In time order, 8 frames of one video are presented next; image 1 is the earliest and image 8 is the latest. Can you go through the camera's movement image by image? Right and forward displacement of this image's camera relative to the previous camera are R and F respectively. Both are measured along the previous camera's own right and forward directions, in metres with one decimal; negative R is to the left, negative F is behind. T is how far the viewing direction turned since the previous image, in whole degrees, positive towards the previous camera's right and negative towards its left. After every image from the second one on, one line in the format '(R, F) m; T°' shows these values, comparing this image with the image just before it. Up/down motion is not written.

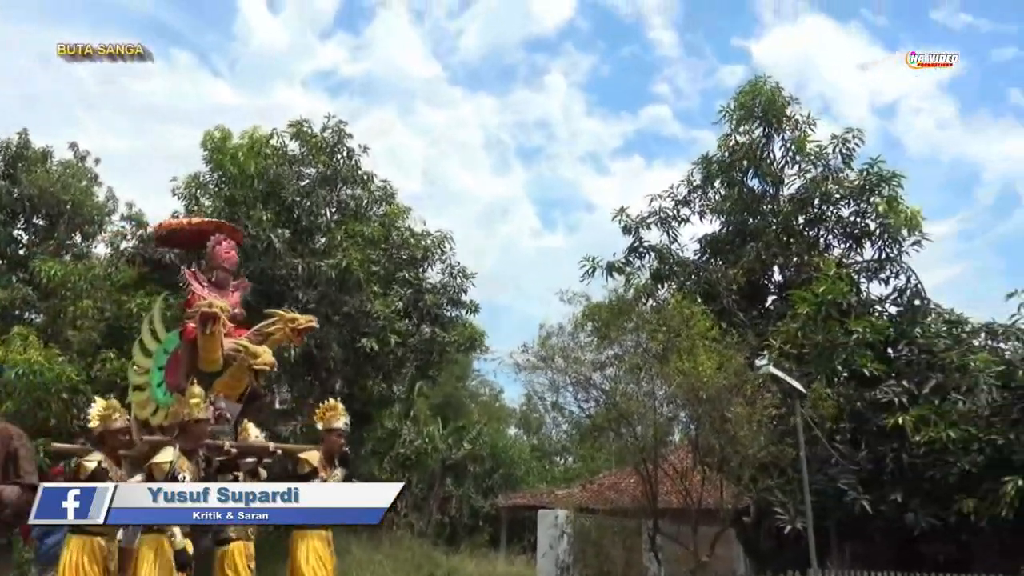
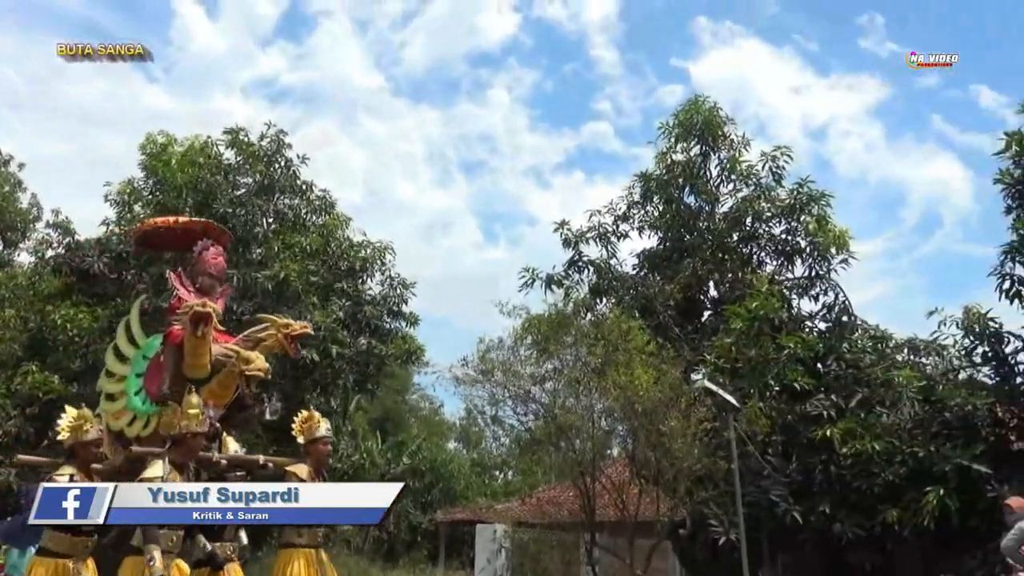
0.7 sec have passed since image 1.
(+0.1, 0.0) m; +4°
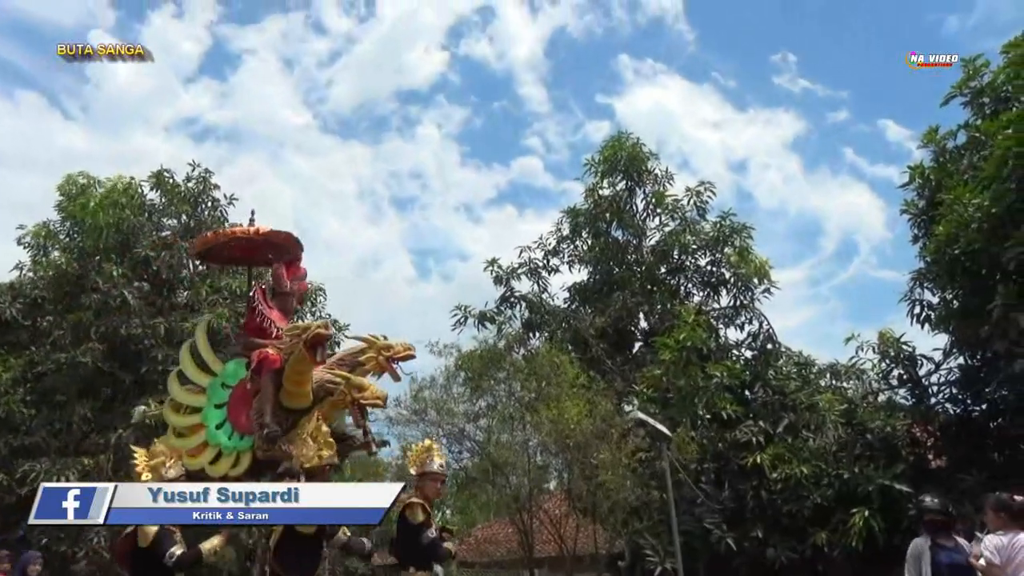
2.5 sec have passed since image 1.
(+0.1, 0.0) m; +5°
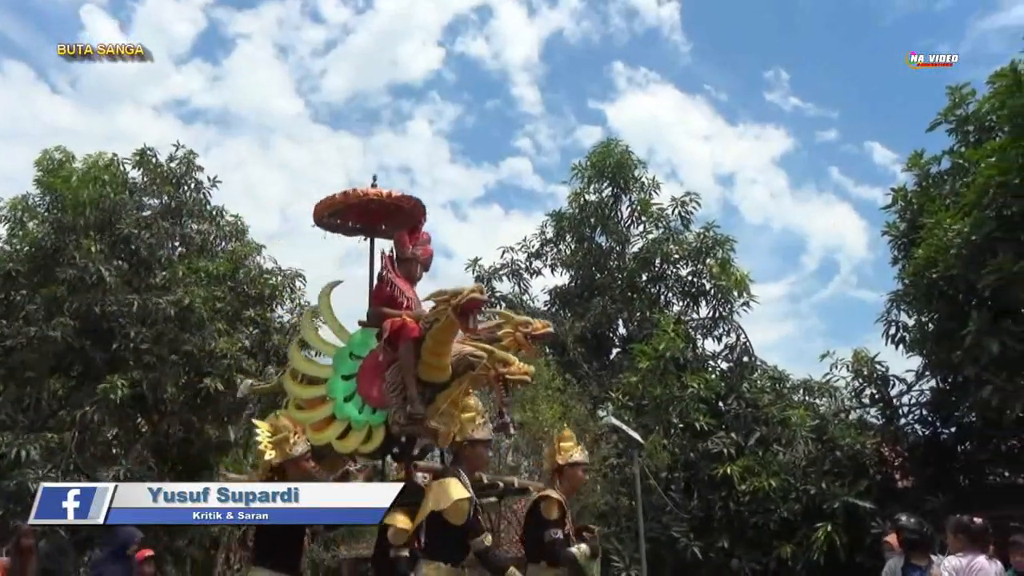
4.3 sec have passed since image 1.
(+0.1, 0.0) m; +1°
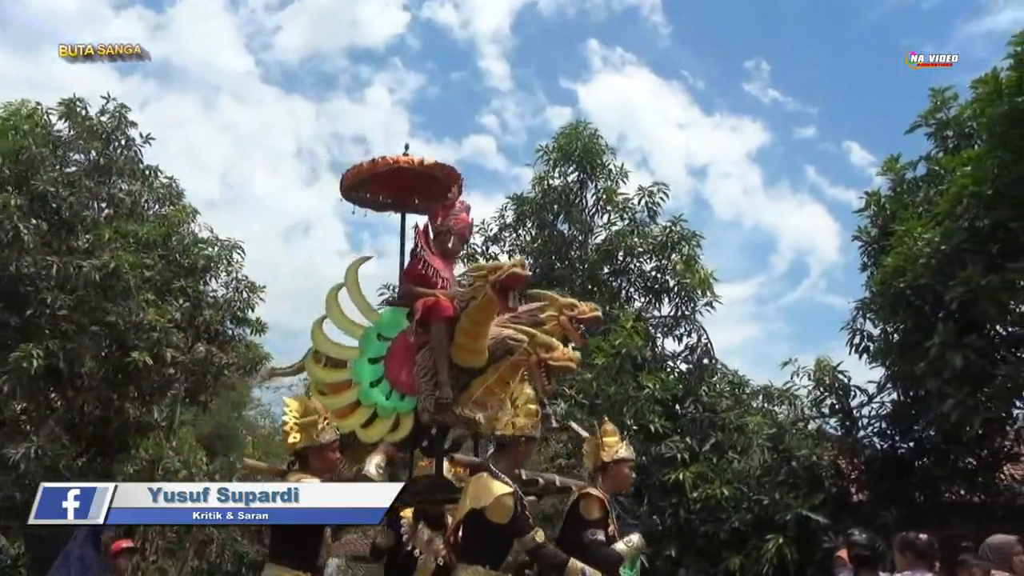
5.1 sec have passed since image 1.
(+0.1, +0.7) m; +3°
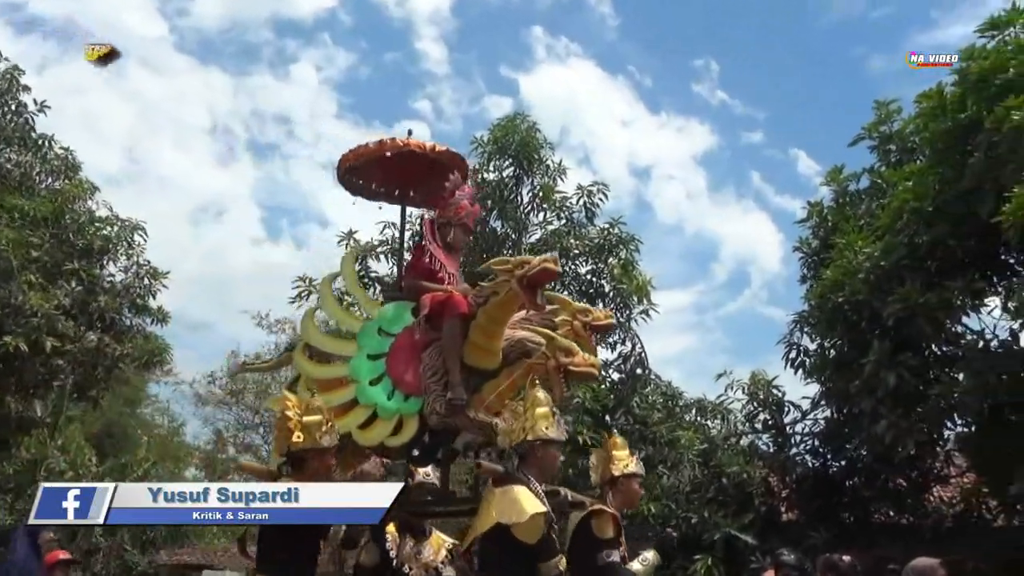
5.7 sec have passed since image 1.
(+0.2, +0.7) m; +4°
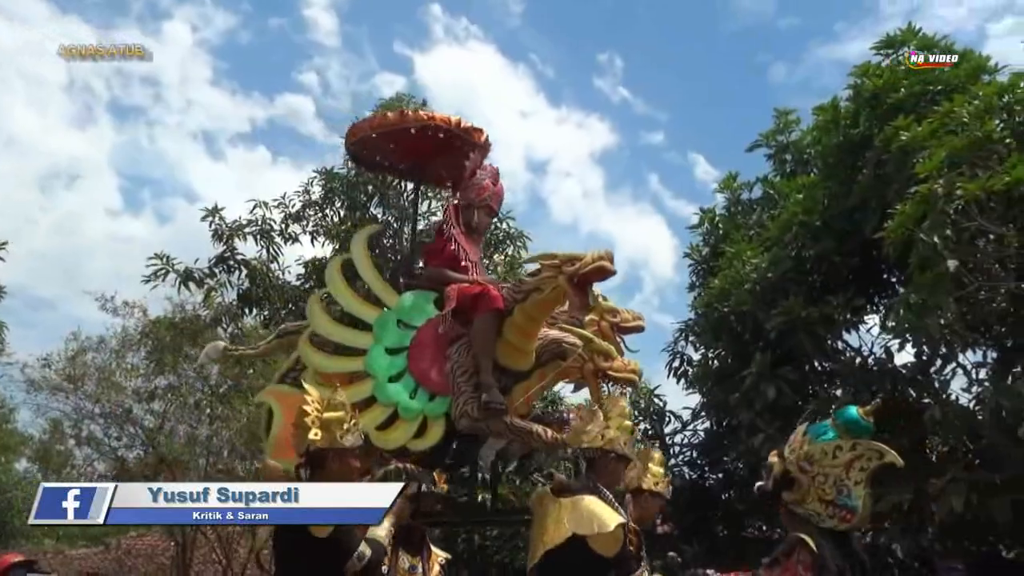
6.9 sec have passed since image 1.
(+0.5, +0.6) m; +6°
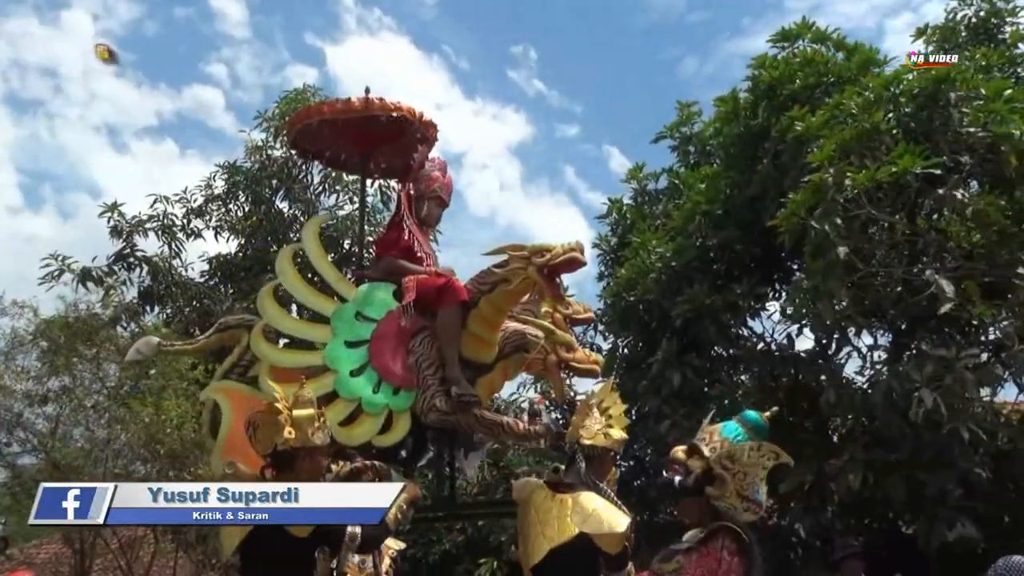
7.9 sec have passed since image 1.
(+0.7, -0.1) m; +3°
